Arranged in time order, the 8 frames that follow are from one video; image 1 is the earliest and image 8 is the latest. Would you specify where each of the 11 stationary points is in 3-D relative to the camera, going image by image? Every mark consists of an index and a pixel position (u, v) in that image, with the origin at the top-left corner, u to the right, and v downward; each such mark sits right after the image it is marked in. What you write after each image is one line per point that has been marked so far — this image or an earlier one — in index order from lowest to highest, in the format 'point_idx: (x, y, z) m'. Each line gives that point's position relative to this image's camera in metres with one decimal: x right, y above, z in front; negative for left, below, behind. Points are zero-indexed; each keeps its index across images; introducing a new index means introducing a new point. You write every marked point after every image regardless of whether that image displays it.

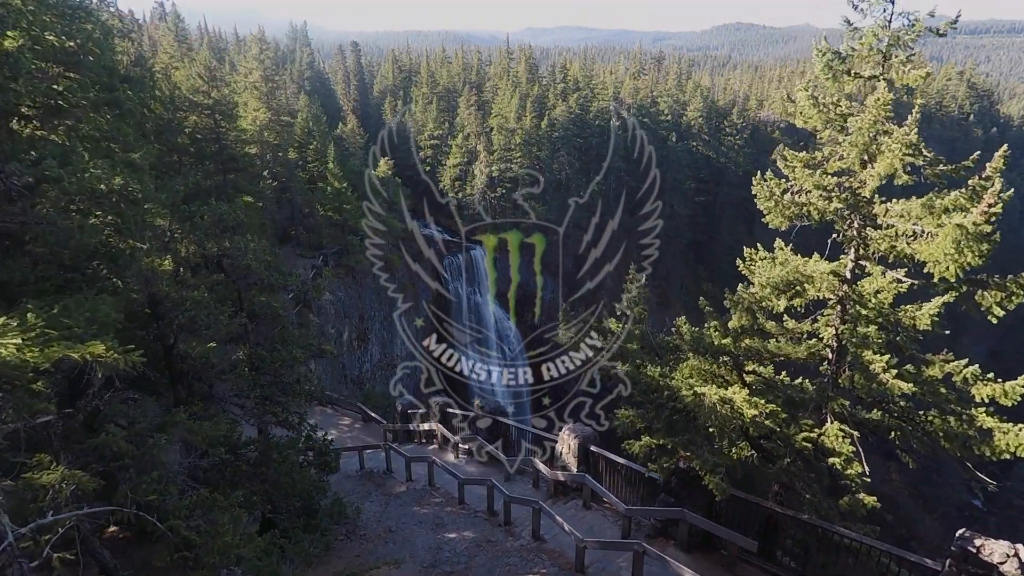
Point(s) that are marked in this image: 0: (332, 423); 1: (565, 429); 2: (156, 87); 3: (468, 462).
0: (-4.8, -3.6, +15.7) m
1: (+0.9, -2.4, +9.9) m
2: (-12.0, +6.8, +20.1) m
3: (-0.8, -3.4, +11.3) m
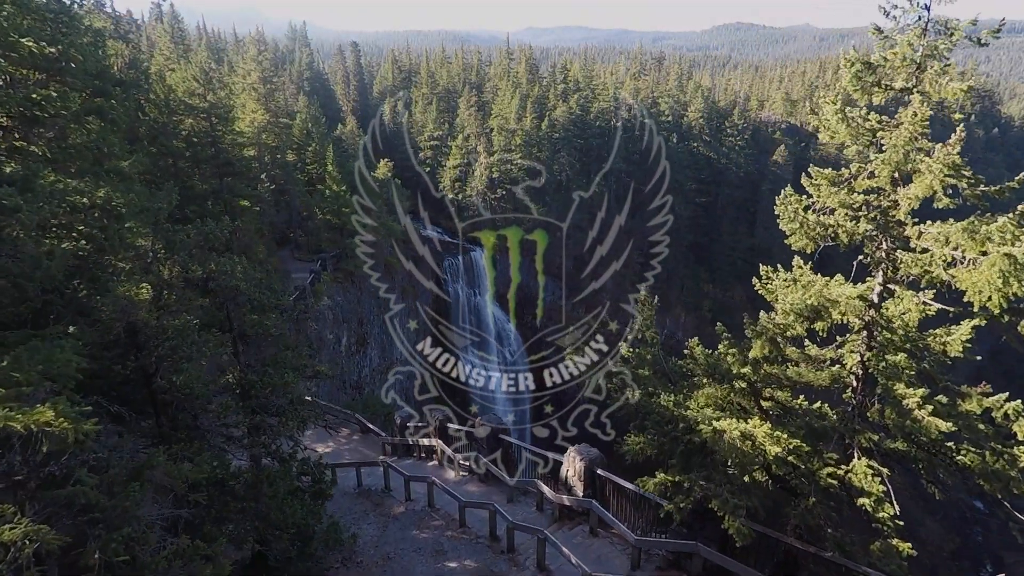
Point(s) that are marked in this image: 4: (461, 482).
0: (-4.7, -3.8, +15.3) m
1: (+0.9, -2.6, +9.5) m
2: (-12.0, +6.6, +19.7) m
3: (-0.8, -3.6, +11.0) m
4: (-1.0, -3.7, +11.0) m
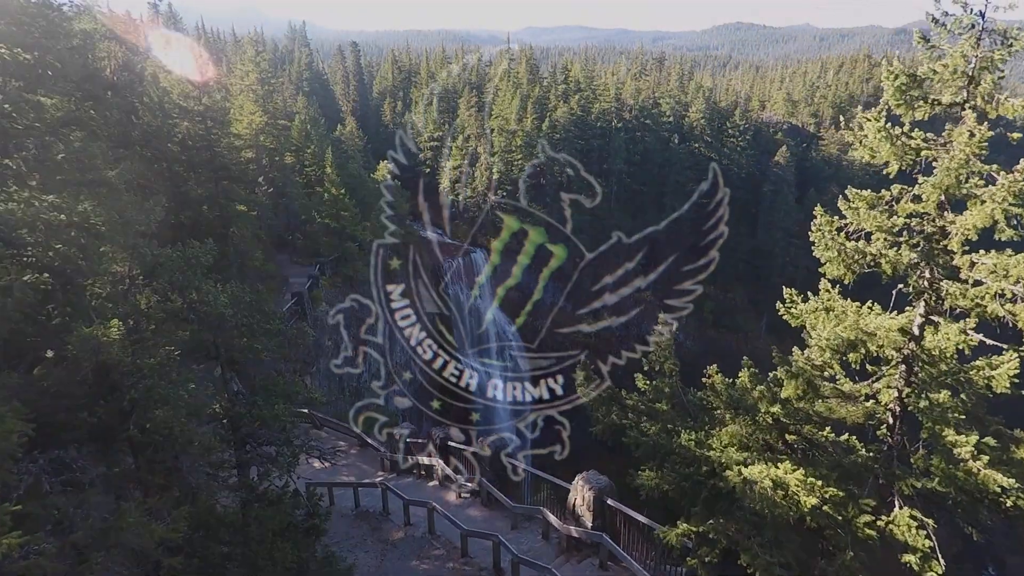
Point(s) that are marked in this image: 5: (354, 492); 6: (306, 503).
0: (-4.7, -4.1, +14.9) m
1: (+1.0, -2.9, +9.1) m
2: (-11.9, +6.3, +19.3) m
3: (-0.7, -3.8, +10.5) m
4: (-0.9, -3.9, +10.6) m
5: (-2.9, -3.8, +11.0) m
6: (-3.1, -3.2, +8.9) m
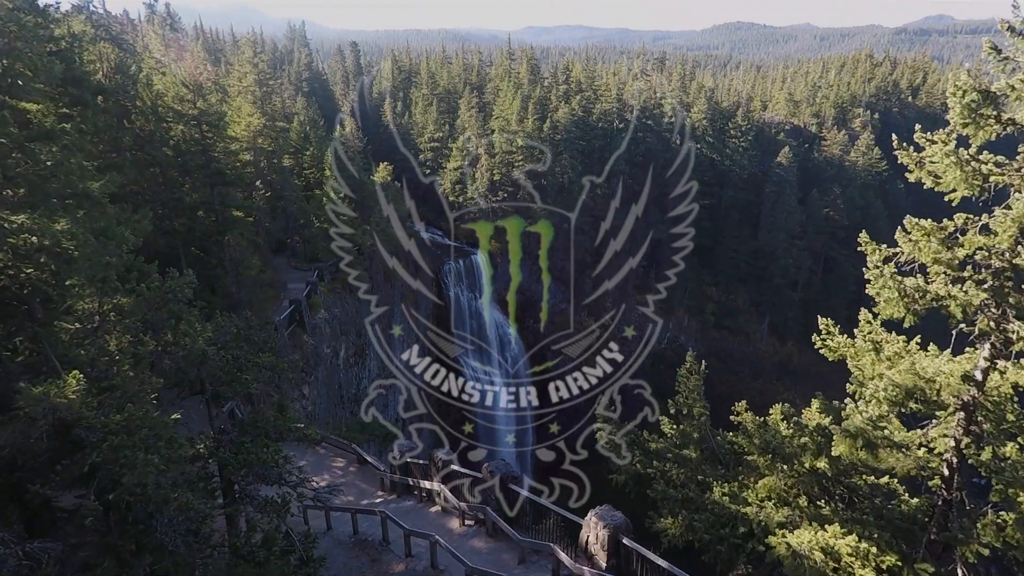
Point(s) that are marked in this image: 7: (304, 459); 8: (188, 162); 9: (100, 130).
0: (-4.6, -4.3, +14.4) m
1: (+1.1, -3.2, +8.6) m
2: (-11.8, +6.1, +18.7) m
3: (-0.6, -4.1, +10.0) m
4: (-0.8, -4.2, +10.1) m
5: (-2.8, -4.1, +10.5) m
6: (-3.0, -3.5, +8.4) m
7: (-5.2, -4.4, +15.0) m
8: (-10.3, +4.0, +18.9) m
9: (-11.2, +4.2, +15.8) m
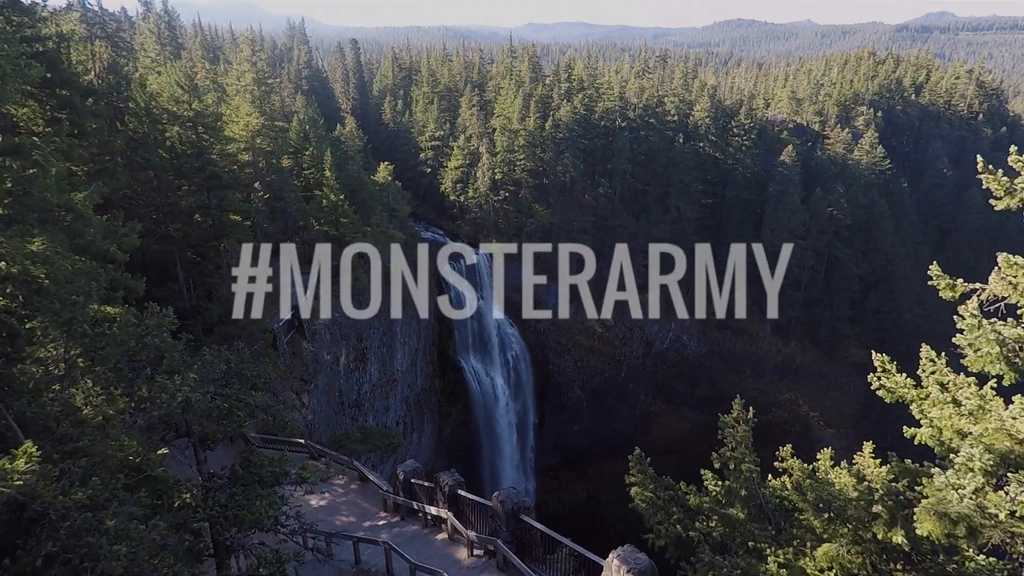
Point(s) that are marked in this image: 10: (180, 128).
0: (-4.4, -4.6, +13.8) m
1: (+1.3, -3.4, +8.0) m
2: (-11.6, +5.8, +18.1) m
3: (-0.4, -4.4, +9.5) m
4: (-0.6, -4.5, +9.5) m
5: (-2.6, -4.4, +9.9) m
6: (-2.8, -3.8, +7.8) m
7: (-5.1, -4.6, +14.4) m
8: (-10.1, +3.8, +18.3) m
9: (-11.0, +4.0, +15.2) m
10: (-10.5, +5.1, +18.8) m
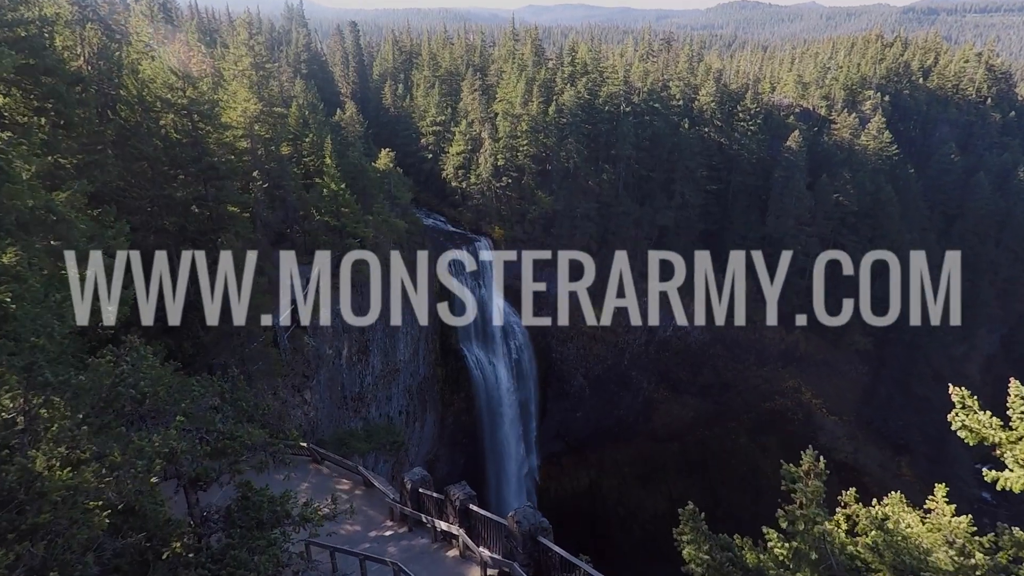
0: (-4.1, -4.6, +13.3) m
1: (+1.5, -3.5, +7.5) m
2: (-11.4, +6.0, +17.4) m
3: (-0.2, -4.5, +9.0) m
4: (-0.4, -4.5, +9.0) m
5: (-2.4, -4.4, +9.4) m
6: (-2.6, -3.9, +7.3) m
7: (-4.8, -4.5, +13.9) m
8: (-9.9, +4.0, +17.6) m
9: (-10.7, +4.0, +14.5) m
10: (-10.3, +5.2, +18.1) m
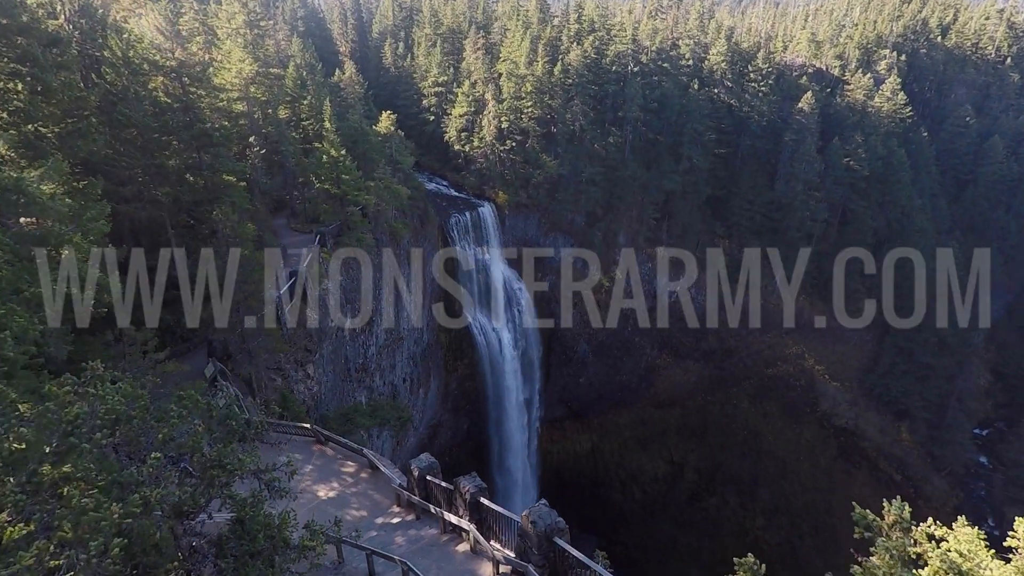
0: (-3.9, -4.1, +13.0) m
1: (+1.7, -3.4, +7.1) m
2: (-11.1, +6.7, +16.4) m
3: (0.0, -4.2, +8.6) m
4: (-0.2, -4.3, +8.7) m
5: (-2.2, -4.2, +9.0) m
6: (-2.4, -3.8, +6.9) m
7: (-4.6, -4.0, +13.5) m
8: (-9.6, +4.7, +16.7) m
9: (-10.5, +4.6, +13.6) m
10: (-10.0, +6.0, +17.1) m
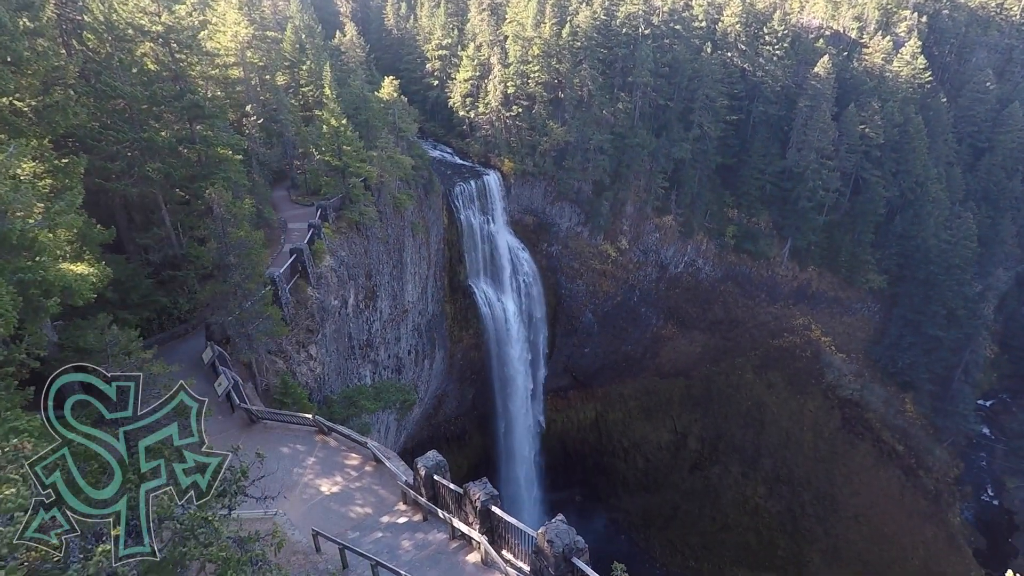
0: (-3.7, -3.8, +12.5) m
1: (+1.9, -3.5, +6.5) m
2: (-10.8, +7.2, +15.3) m
3: (+0.2, -4.2, +8.1) m
4: (0.0, -4.3, +8.1) m
5: (-2.0, -4.1, +8.5) m
6: (-2.2, -3.8, +6.4) m
7: (-4.4, -3.7, +13.0) m
8: (-9.4, +5.2, +15.8) m
9: (-10.2, +5.0, +12.6) m
10: (-9.7, +6.6, +16.1) m
